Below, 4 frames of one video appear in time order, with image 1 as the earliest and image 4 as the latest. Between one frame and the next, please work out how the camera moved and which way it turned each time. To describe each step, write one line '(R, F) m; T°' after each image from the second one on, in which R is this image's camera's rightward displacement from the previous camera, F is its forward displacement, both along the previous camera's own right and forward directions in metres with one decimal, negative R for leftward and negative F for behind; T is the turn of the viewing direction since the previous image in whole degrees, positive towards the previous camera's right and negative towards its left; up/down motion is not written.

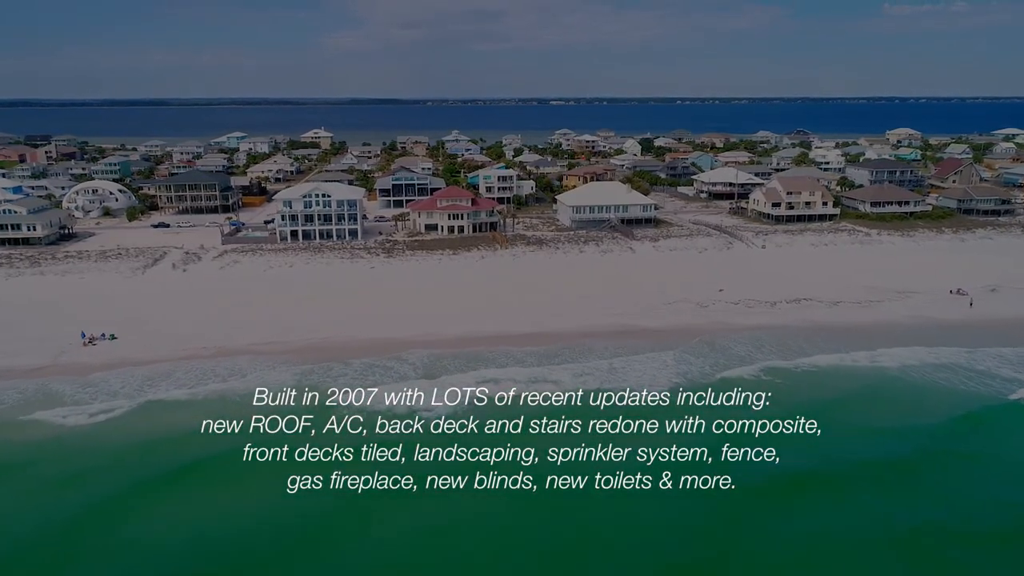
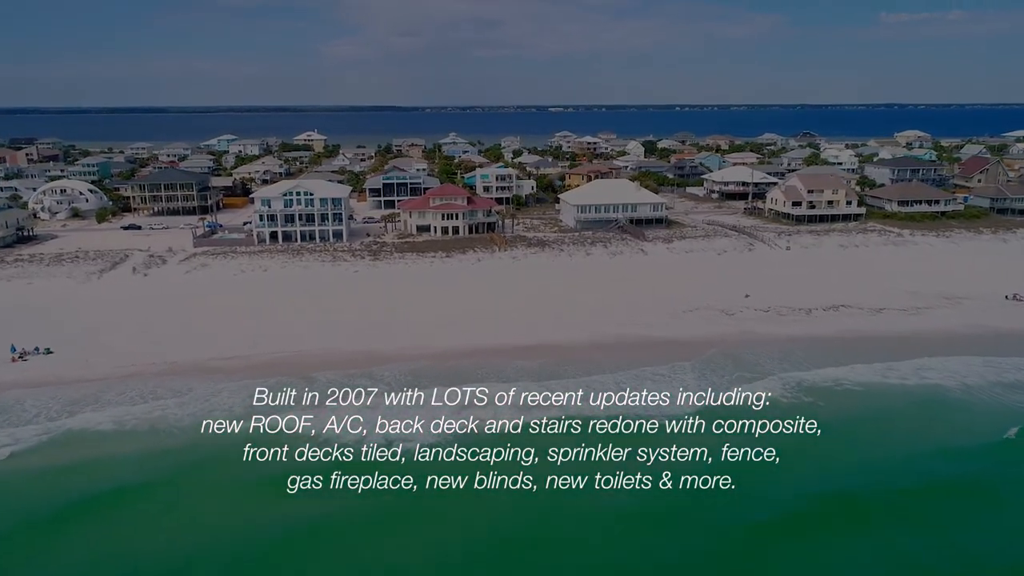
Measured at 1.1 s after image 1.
(0.0, +5.1) m; 0°
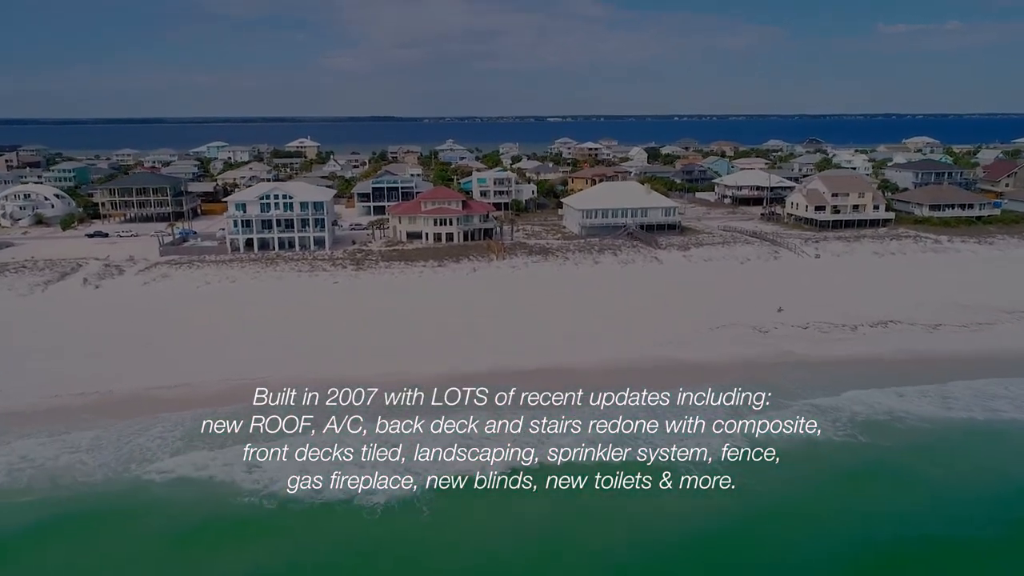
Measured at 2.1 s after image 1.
(0.0, +5.0) m; 0°
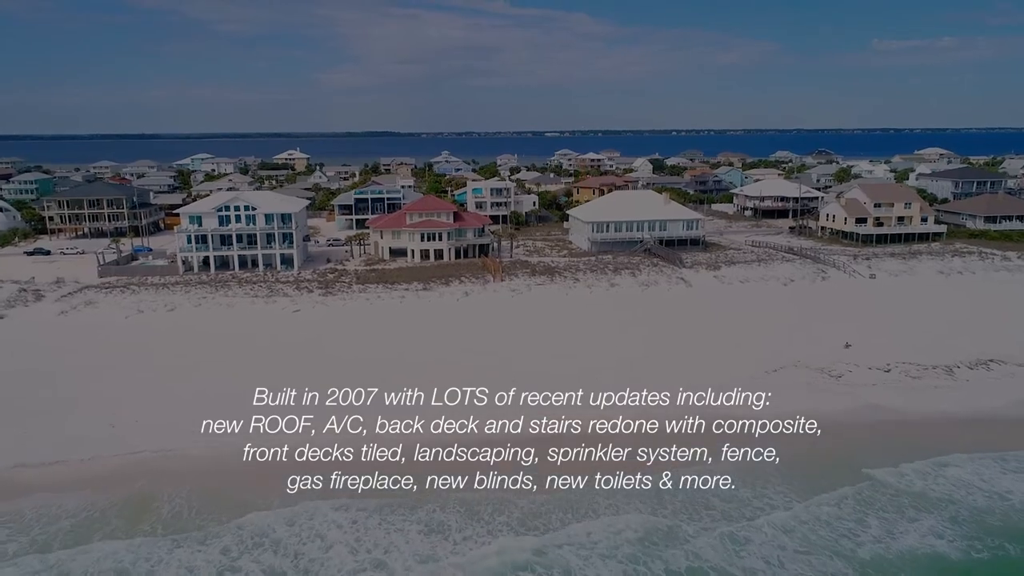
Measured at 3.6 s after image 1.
(-0.1, +7.0) m; 0°
